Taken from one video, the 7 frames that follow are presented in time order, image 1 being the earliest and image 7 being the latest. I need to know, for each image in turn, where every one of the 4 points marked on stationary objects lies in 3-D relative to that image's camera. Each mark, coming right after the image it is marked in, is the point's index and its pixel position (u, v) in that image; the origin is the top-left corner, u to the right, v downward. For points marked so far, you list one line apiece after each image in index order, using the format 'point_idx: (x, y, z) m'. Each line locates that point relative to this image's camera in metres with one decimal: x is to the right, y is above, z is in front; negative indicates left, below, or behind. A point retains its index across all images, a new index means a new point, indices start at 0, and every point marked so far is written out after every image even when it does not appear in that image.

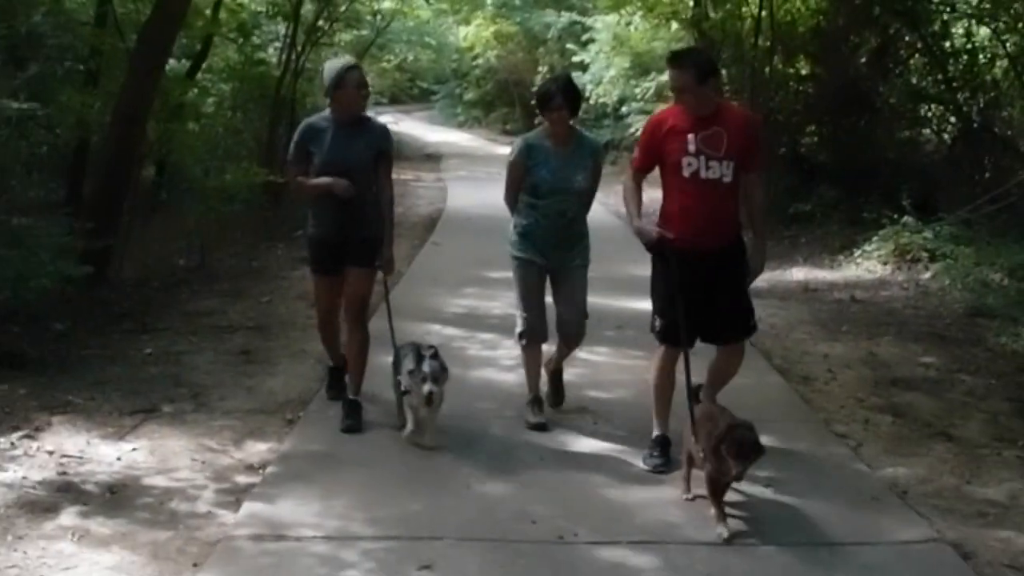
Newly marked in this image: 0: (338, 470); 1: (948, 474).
0: (-0.7, -0.8, +5.4) m
1: (+1.9, -0.8, +5.4) m
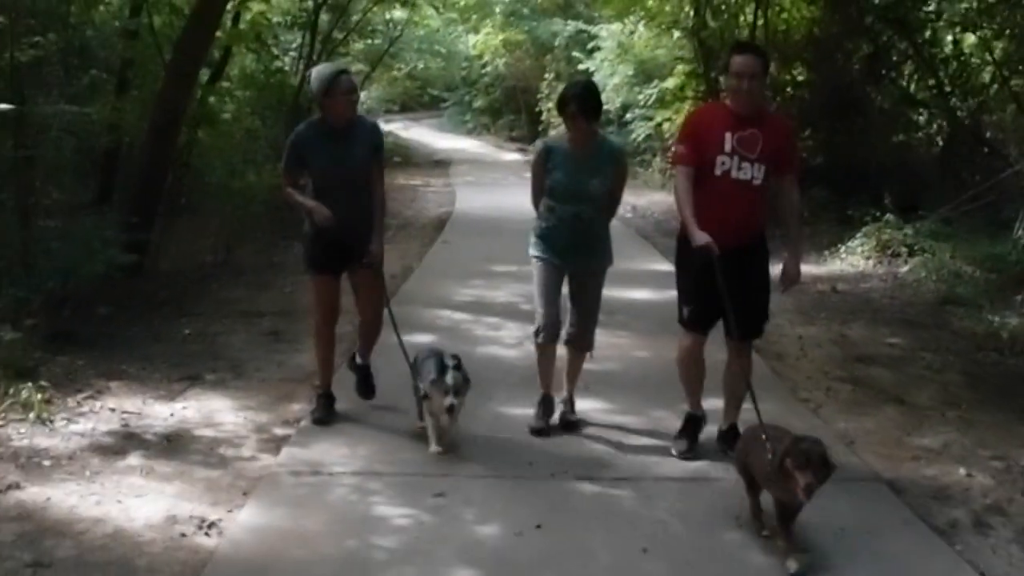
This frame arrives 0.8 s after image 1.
0: (-0.7, -0.7, +6.2) m
1: (+1.9, -0.7, +6.2) m
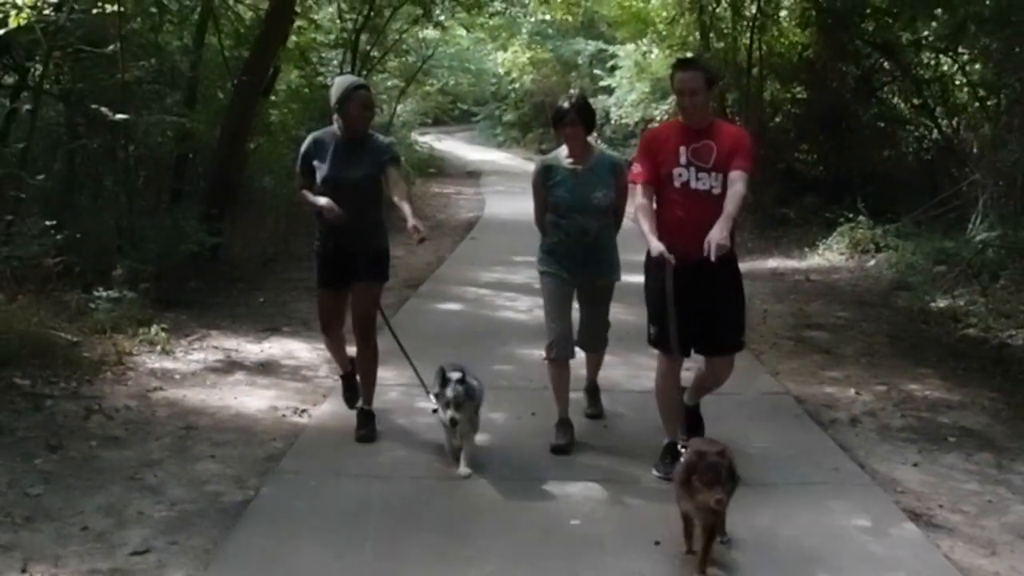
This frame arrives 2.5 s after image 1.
0: (-0.7, -0.5, +8.1) m
1: (+2.0, -0.5, +8.0) m
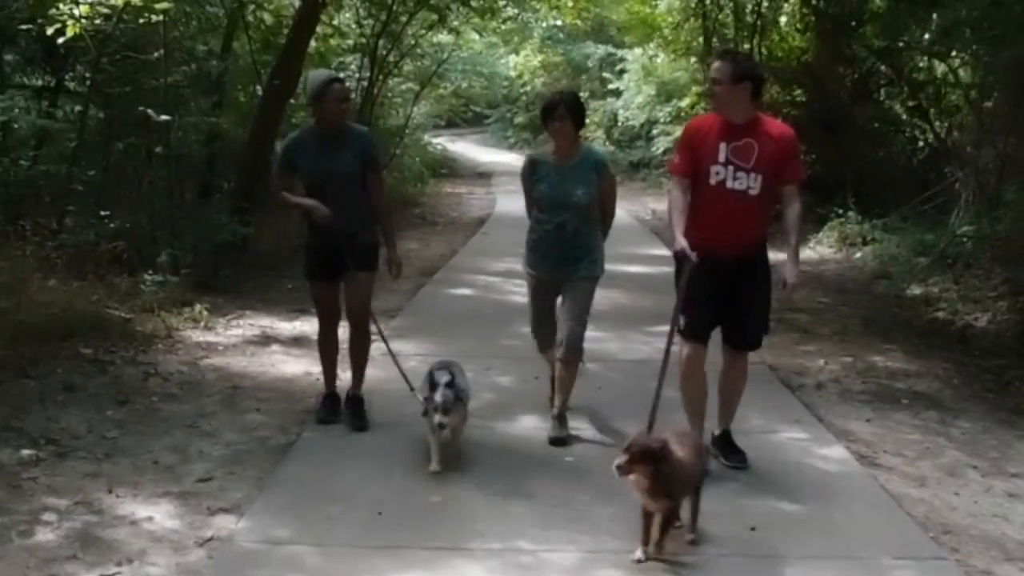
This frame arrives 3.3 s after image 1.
0: (-0.6, -0.3, +9.0) m
1: (+2.0, -0.4, +8.9) m
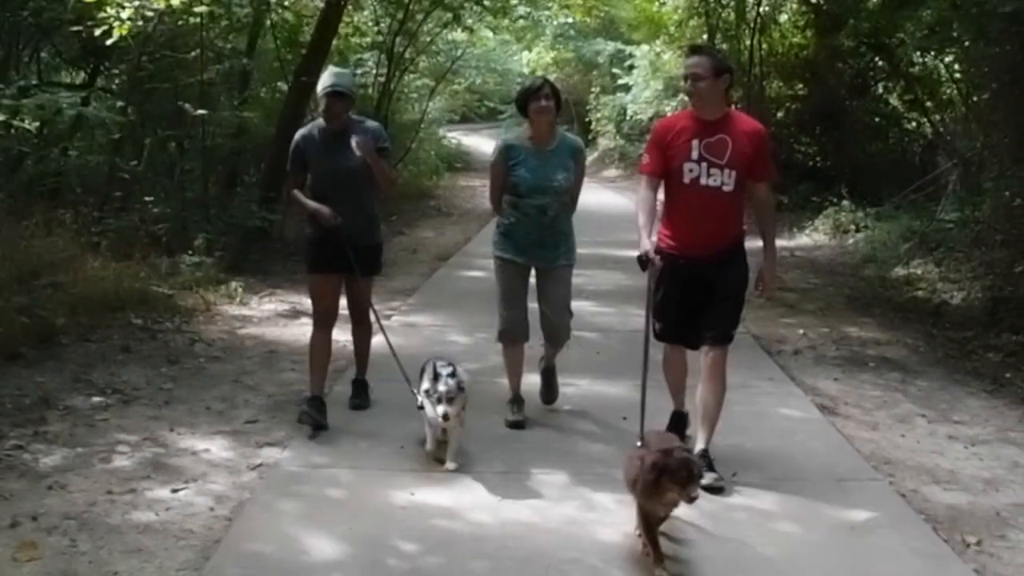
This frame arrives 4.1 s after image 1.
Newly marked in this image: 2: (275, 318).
0: (-0.6, -0.2, +9.8) m
1: (+2.1, -0.2, +9.7) m
2: (-1.8, -0.2, +9.2) m
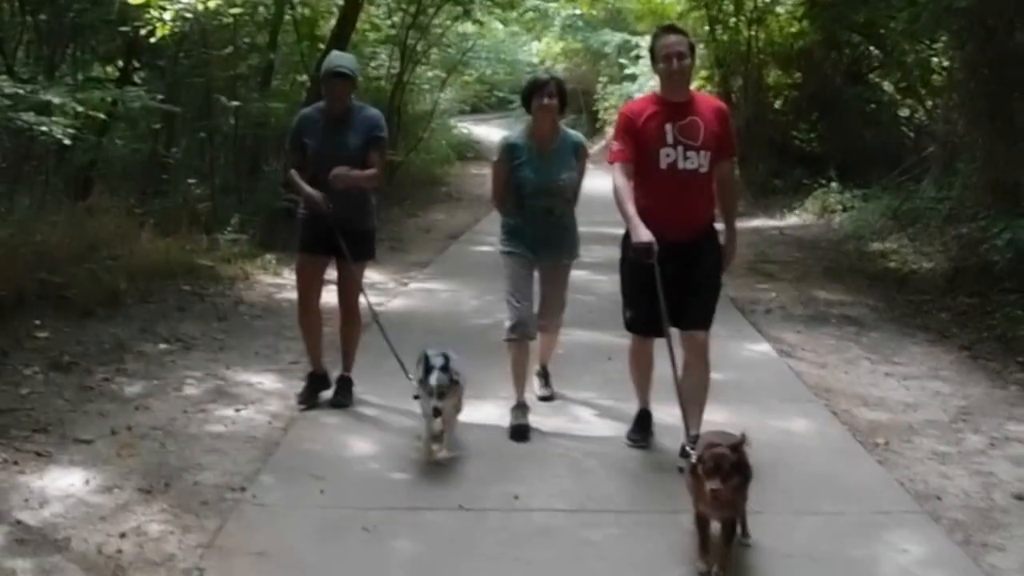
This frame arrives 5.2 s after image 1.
0: (-0.5, +0.1, +11.0) m
1: (+2.1, 0.0, +10.8) m
2: (-1.7, 0.0, +10.3) m
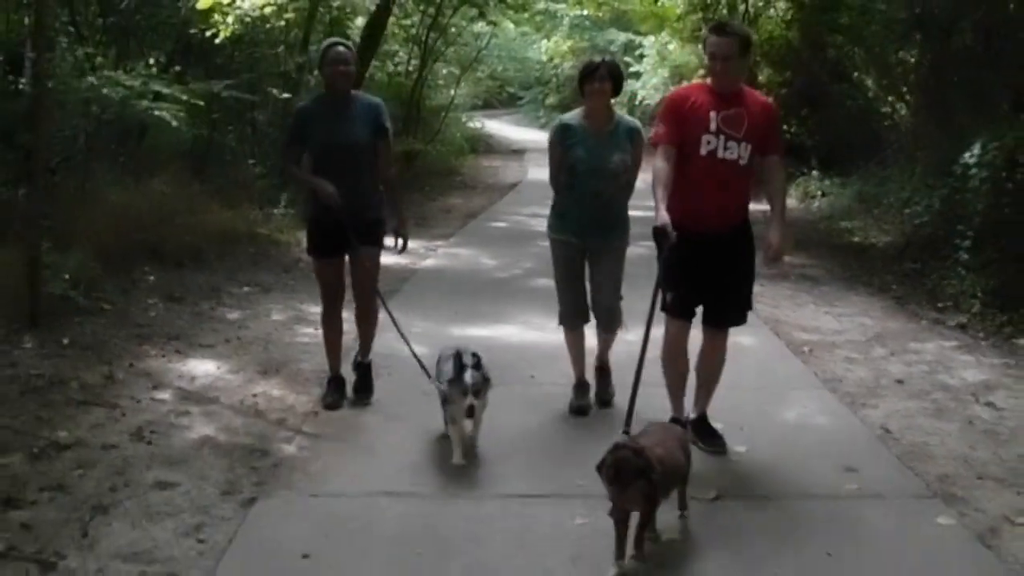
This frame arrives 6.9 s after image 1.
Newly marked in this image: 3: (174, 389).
0: (-0.4, +0.4, +12.8) m
1: (+2.2, +0.4, +12.6) m
2: (-1.6, +0.4, +12.2) m
3: (-1.7, -0.5, +6.3) m
